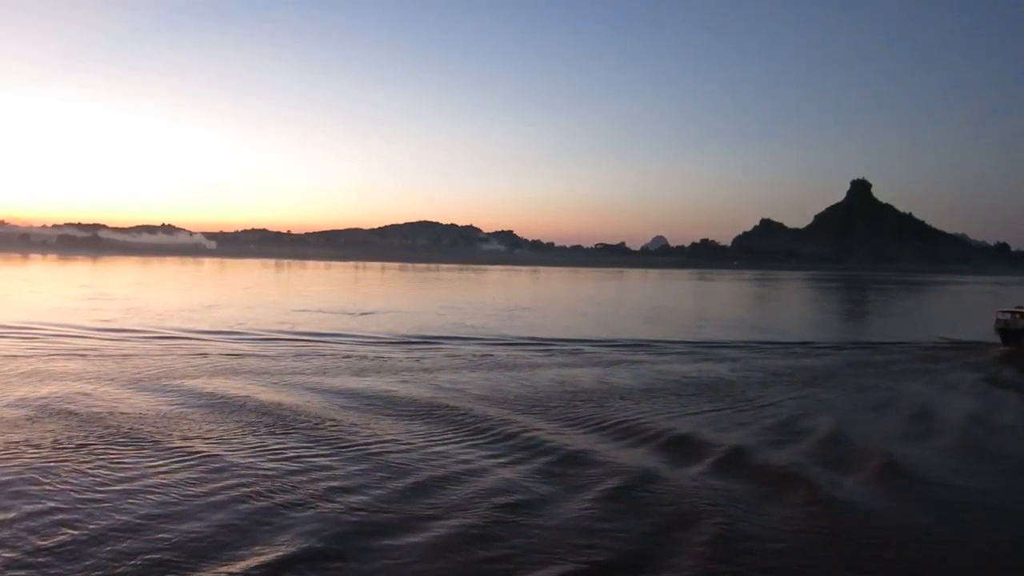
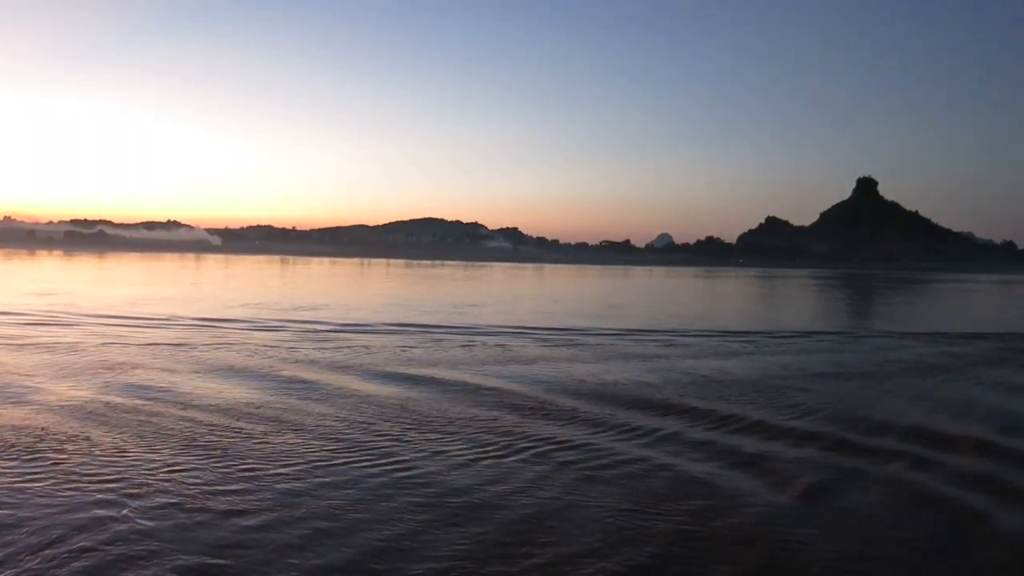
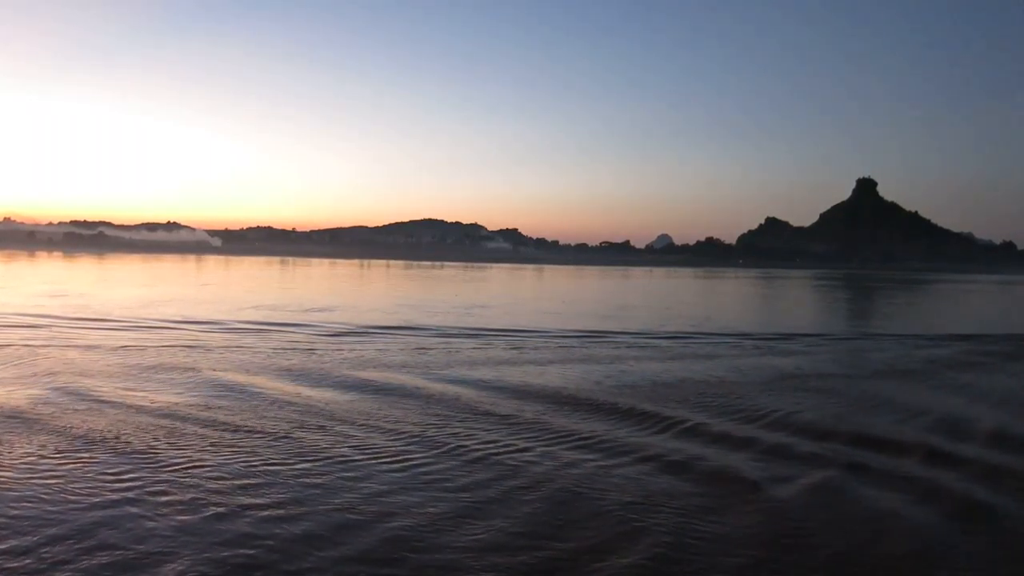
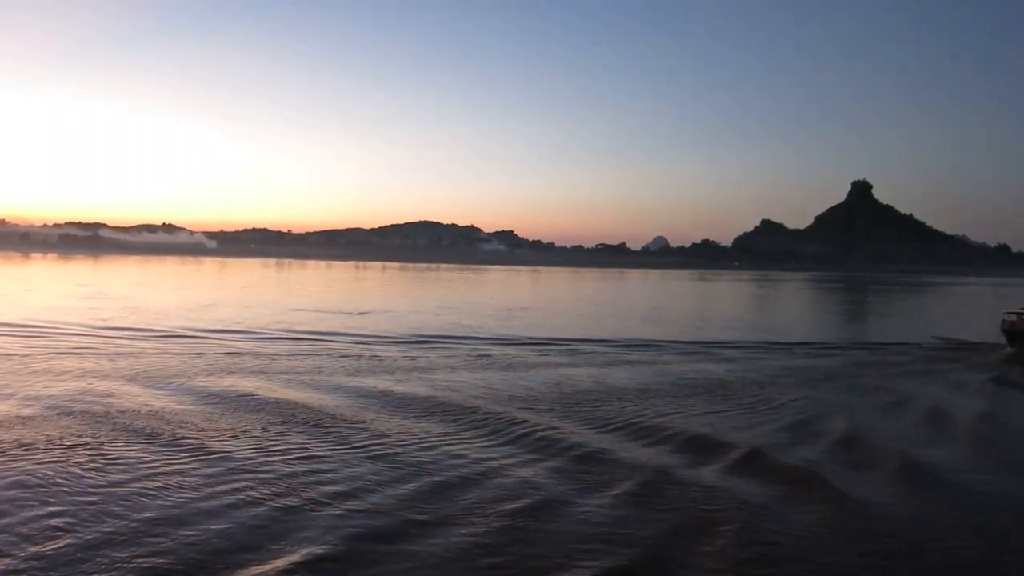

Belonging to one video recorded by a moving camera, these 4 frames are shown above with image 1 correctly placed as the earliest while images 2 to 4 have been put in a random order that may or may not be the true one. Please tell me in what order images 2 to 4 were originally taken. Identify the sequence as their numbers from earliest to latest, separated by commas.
4, 3, 2
